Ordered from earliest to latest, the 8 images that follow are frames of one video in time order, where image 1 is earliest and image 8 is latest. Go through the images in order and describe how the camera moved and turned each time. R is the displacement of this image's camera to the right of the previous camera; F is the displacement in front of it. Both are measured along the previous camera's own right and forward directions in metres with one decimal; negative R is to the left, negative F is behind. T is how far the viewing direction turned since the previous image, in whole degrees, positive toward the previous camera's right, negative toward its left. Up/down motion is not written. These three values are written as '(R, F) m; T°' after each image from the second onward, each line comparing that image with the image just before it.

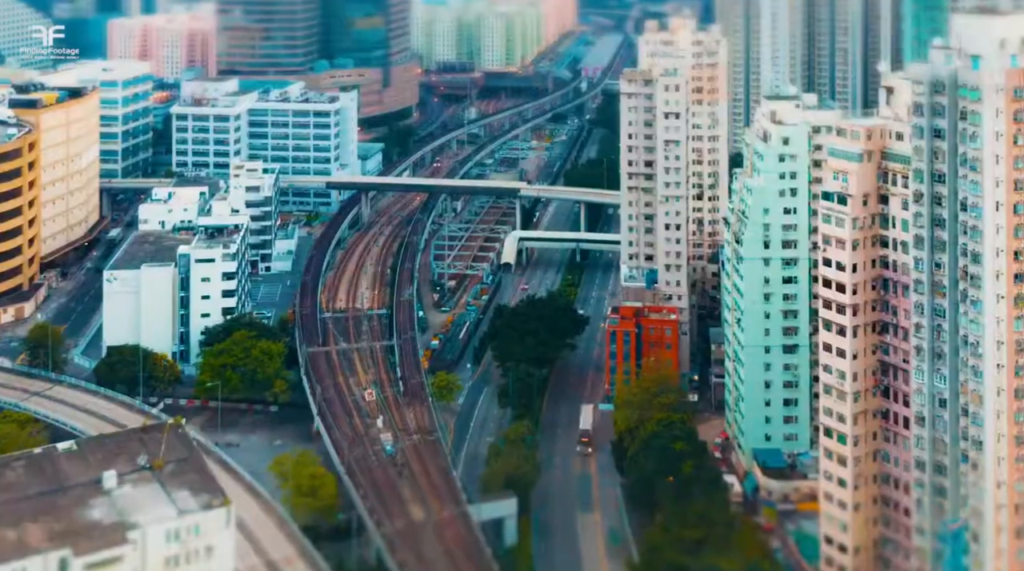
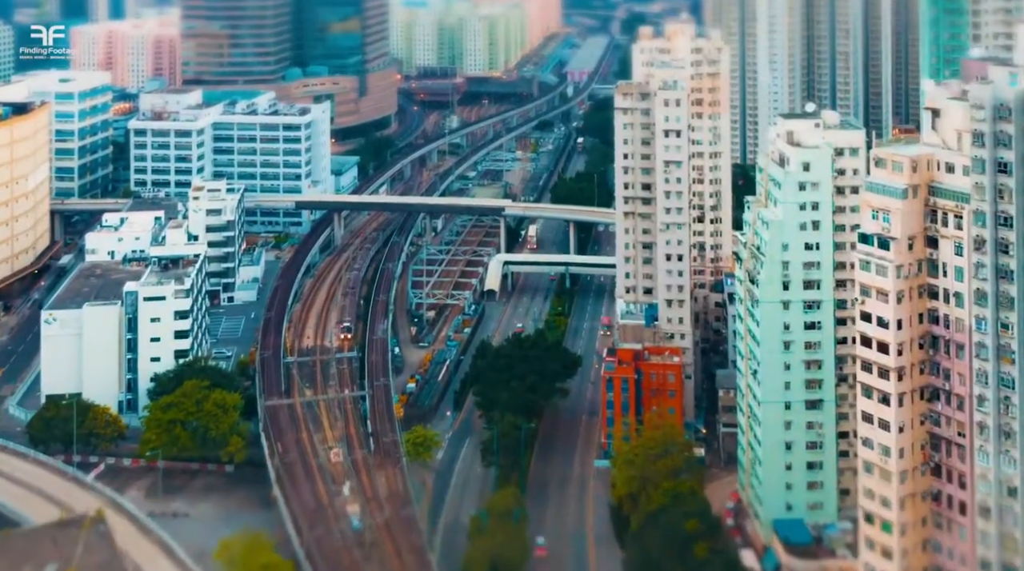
(0.0, +2.4) m; +1°
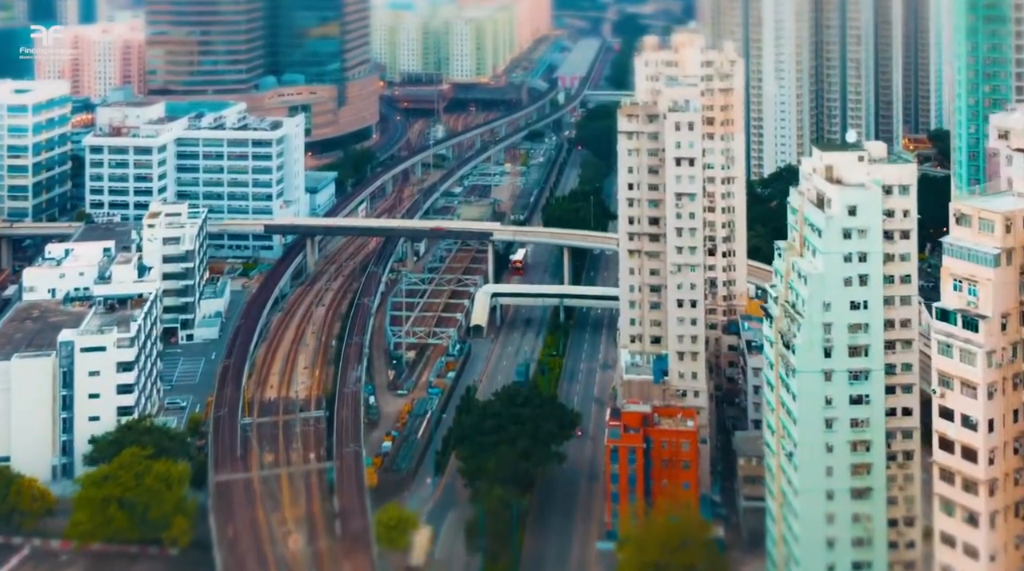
(0.0, +2.7) m; 0°
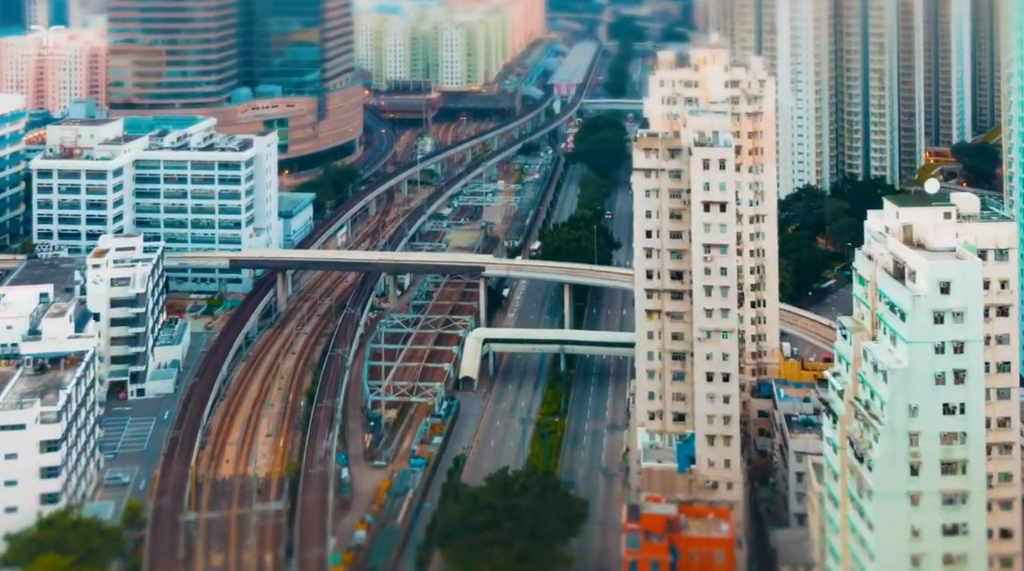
(0.0, +3.1) m; 0°
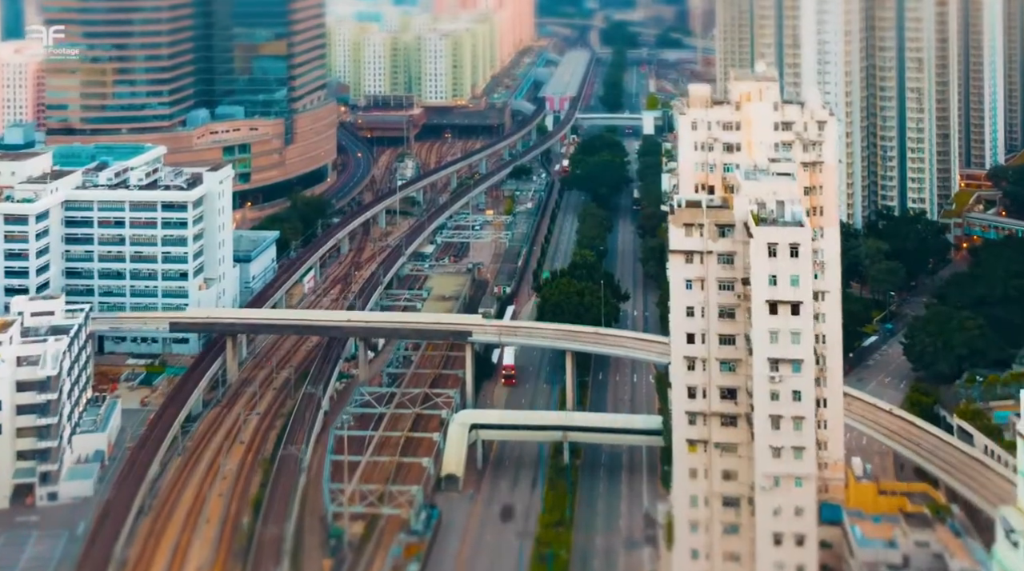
(-0.1, +4.1) m; 0°
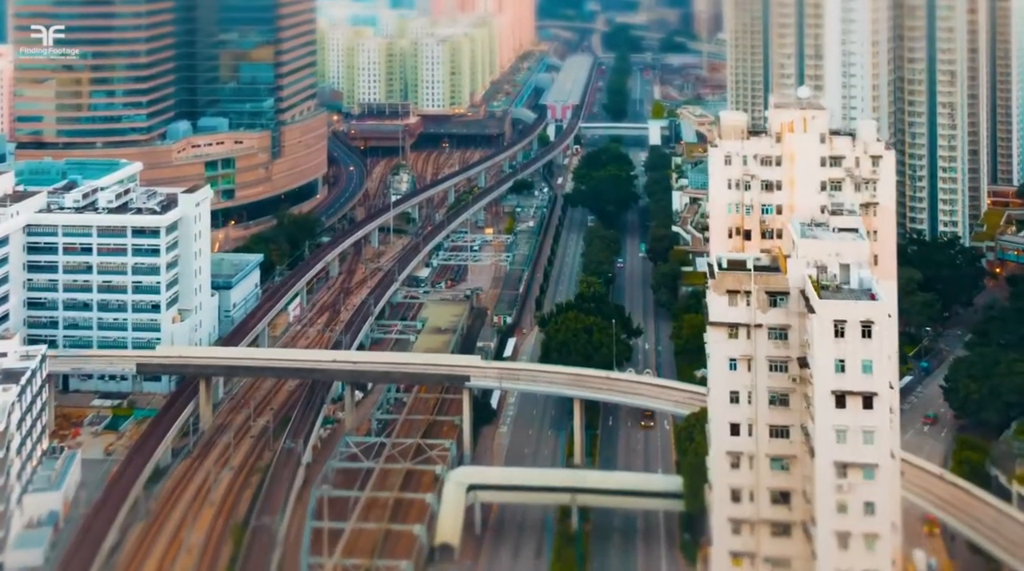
(-0.1, +2.1) m; 0°
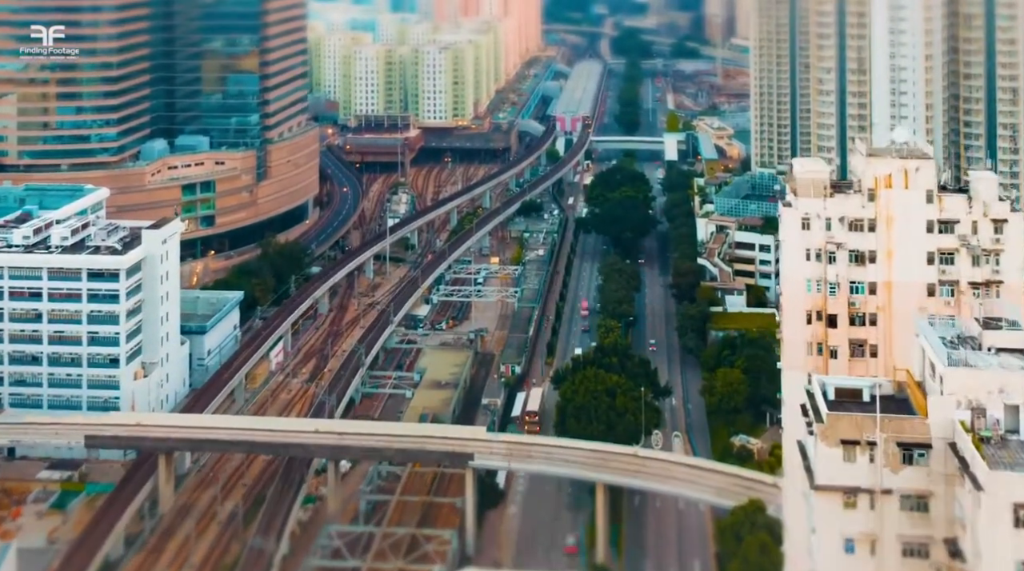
(-0.1, +3.0) m; 0°
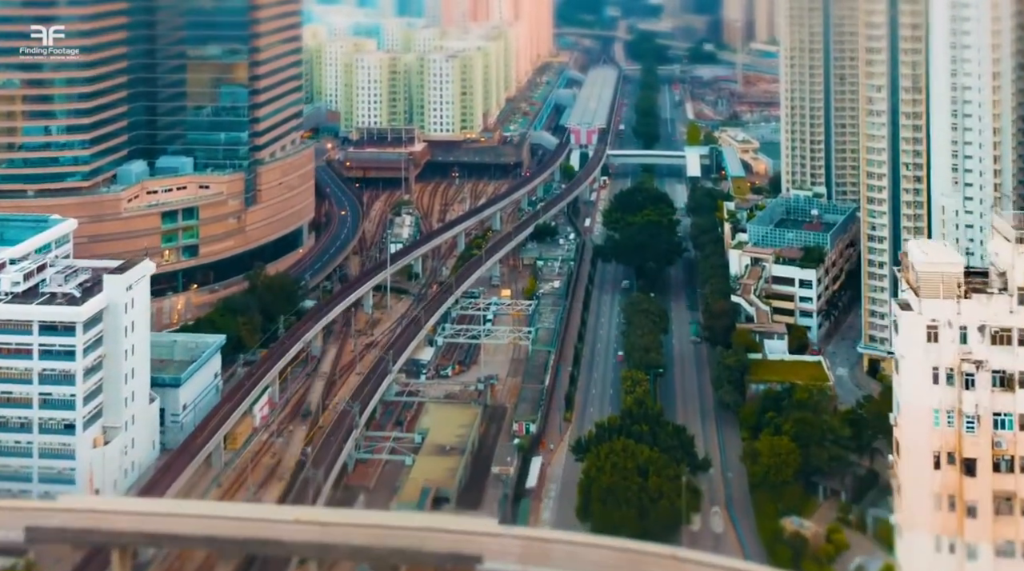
(-0.1, +2.7) m; 0°
